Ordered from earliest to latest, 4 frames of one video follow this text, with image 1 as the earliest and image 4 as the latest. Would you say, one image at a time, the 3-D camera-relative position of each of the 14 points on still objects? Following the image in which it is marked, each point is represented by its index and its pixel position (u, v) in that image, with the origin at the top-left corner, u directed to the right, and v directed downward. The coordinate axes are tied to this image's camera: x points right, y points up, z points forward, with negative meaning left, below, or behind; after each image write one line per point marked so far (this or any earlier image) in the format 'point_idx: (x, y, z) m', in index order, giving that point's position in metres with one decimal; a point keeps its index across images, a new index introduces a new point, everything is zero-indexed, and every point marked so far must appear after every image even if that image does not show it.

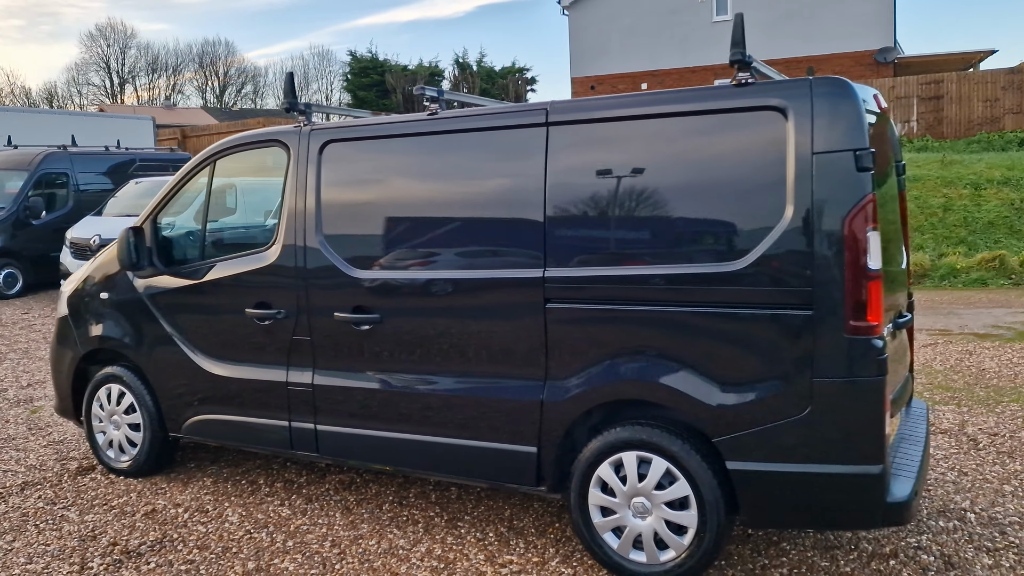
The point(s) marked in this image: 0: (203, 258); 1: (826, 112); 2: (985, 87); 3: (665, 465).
0: (-1.7, +0.2, +4.2) m
1: (+1.1, +0.6, +2.7) m
2: (+11.4, +4.8, +19.0) m
3: (+0.6, -0.7, +3.0) m
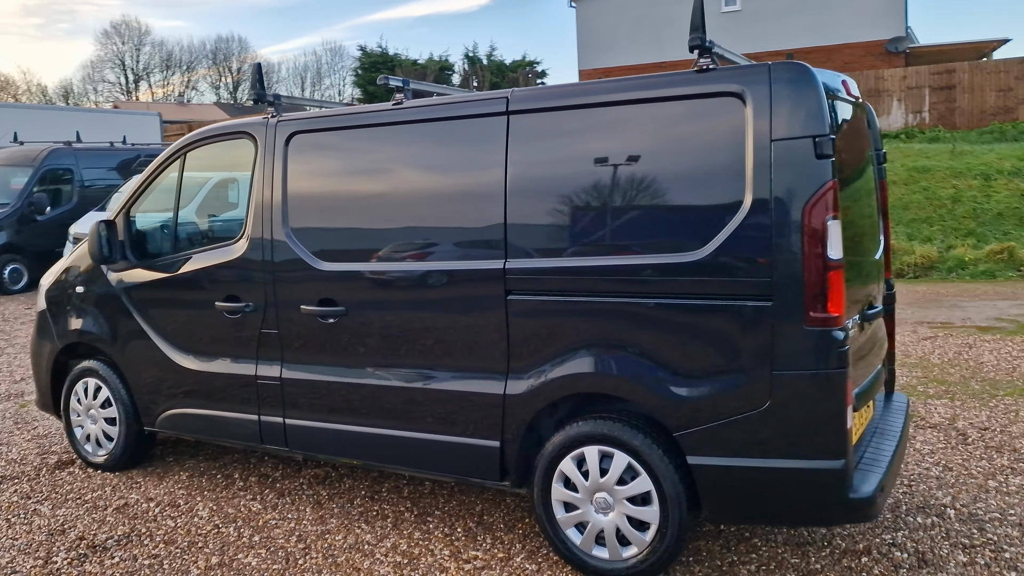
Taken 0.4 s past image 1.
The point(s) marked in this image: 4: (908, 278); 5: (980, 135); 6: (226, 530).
0: (-1.8, +0.2, +4.2) m
1: (+0.9, +0.6, +2.7) m
2: (+11.5, +5.0, +18.8) m
3: (+0.4, -0.6, +3.0) m
4: (+6.4, +0.2, +12.7) m
5: (+10.8, +3.5, +18.2) m
6: (-1.3, -1.1, +3.7) m
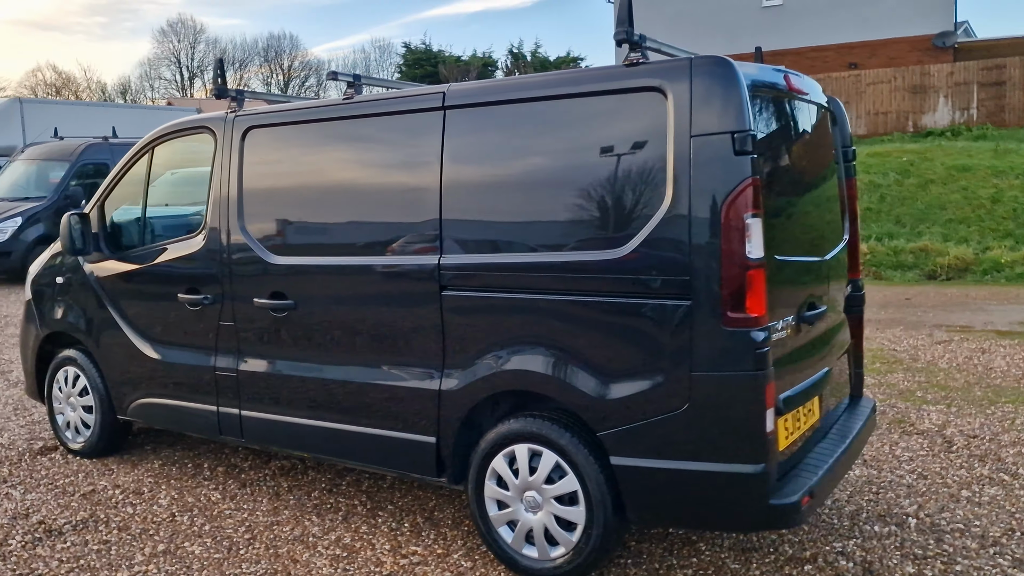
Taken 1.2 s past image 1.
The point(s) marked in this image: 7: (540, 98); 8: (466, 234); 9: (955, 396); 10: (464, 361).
0: (-2.0, +0.2, +4.3) m
1: (+0.6, +0.6, +2.6) m
2: (+12.1, +4.9, +18.1) m
3: (+0.2, -0.6, +3.0) m
4: (+6.6, +0.1, +12.3) m
5: (+11.4, +3.5, +17.6) m
6: (-1.6, -1.1, +3.8) m
7: (+0.1, +0.7, +3.0) m
8: (-0.2, +0.2, +3.1) m
9: (+3.3, -0.8, +5.9) m
10: (-0.2, -0.3, +3.2) m
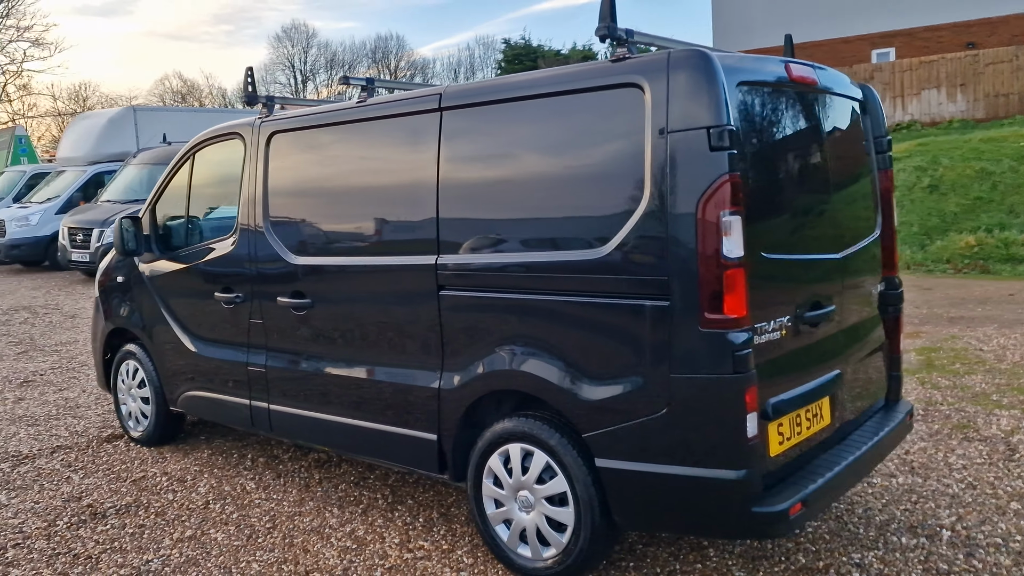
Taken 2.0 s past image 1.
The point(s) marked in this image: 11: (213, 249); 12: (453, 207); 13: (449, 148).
0: (-1.9, +0.3, +4.5) m
1: (+0.6, +0.6, +2.5) m
2: (+13.9, +5.1, +16.4) m
3: (+0.1, -0.6, +2.9) m
4: (+7.7, +0.2, +11.4) m
5: (+13.1, +3.6, +16.0) m
6: (-1.5, -1.1, +4.0) m
7: (+0.1, +0.7, +2.9) m
8: (-0.2, +0.2, +3.1) m
9: (+3.6, -0.8, +5.4) m
10: (-0.2, -0.3, +3.2) m
11: (-1.7, +0.2, +4.3) m
12: (-0.2, +0.3, +3.2) m
13: (-0.2, +0.6, +3.2) m
